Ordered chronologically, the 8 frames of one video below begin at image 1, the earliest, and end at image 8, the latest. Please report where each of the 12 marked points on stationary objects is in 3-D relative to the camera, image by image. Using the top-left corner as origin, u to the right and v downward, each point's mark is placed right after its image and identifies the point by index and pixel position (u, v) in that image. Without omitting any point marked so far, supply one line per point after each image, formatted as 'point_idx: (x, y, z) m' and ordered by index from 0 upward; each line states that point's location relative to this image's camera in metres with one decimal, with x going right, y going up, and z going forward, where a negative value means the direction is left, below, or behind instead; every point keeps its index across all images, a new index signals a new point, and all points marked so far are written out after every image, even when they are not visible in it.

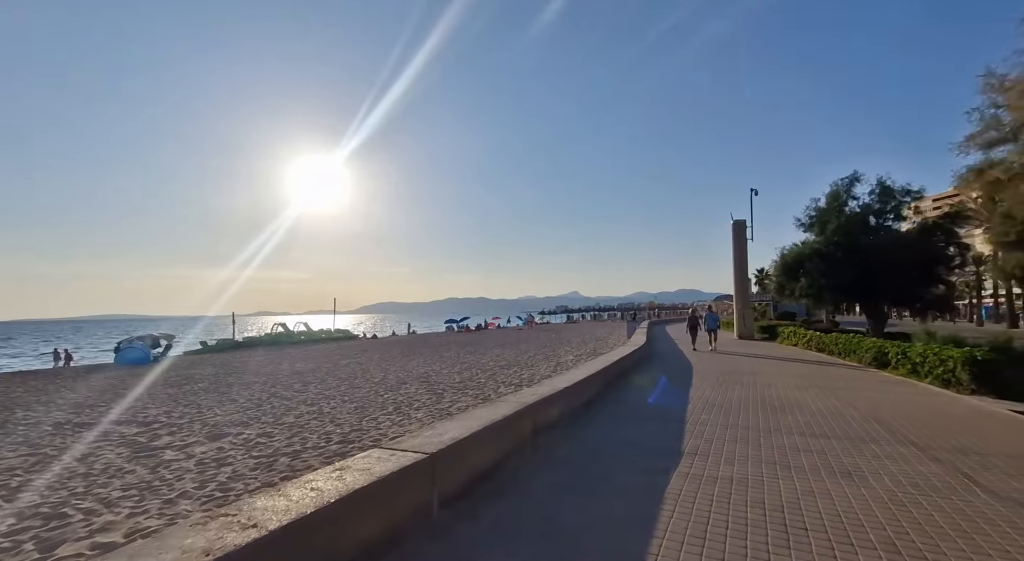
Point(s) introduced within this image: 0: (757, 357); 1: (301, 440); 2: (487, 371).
0: (+6.1, -1.9, +13.0) m
1: (-2.8, -2.1, +6.9) m
2: (-0.7, -2.5, +14.2) m
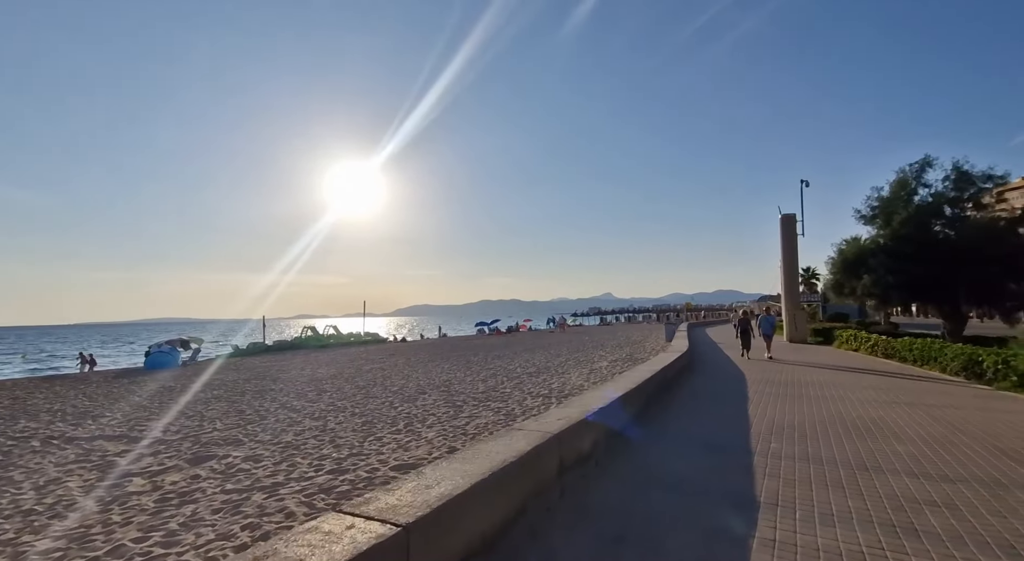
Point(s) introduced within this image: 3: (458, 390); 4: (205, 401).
0: (+6.7, -1.9, +11.5) m
1: (-2.5, -2.1, +5.9) m
2: (0.0, -2.5, +13.1) m
3: (-1.2, -2.4, +11.3) m
4: (-7.6, -2.9, +12.8) m
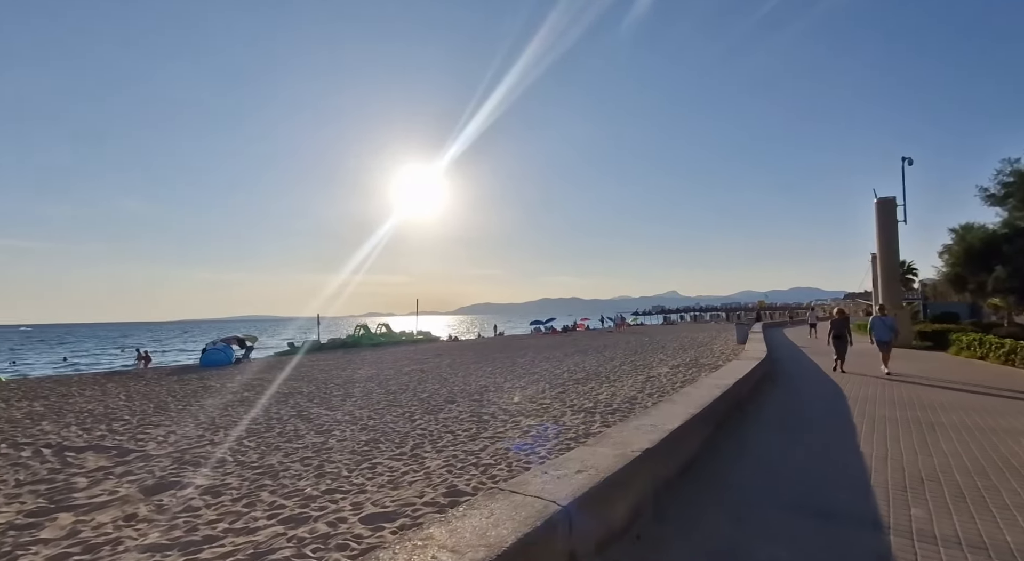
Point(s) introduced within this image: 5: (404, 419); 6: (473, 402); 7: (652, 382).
0: (+7.5, -1.7, +9.1) m
1: (-2.4, -2.0, +4.6) m
2: (+1.0, -2.4, +11.5) m
3: (-0.4, -2.3, +9.9) m
4: (-6.6, -2.8, +12.1) m
5: (-1.8, -2.3, +8.5) m
6: (-0.7, -2.3, +9.9) m
7: (+3.1, -2.3, +11.6) m
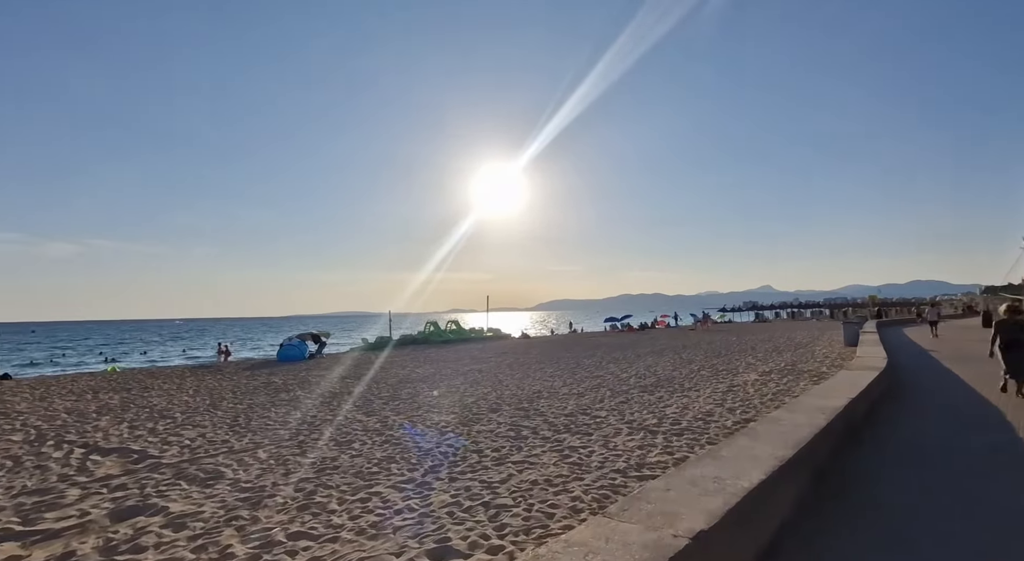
0: (+8.1, -1.6, +6.7) m
1: (-2.3, -2.0, +3.8) m
2: (+2.1, -2.3, +10.0) m
3: (+0.5, -2.2, +8.7) m
4: (-5.3, -2.7, +11.8) m
5: (-1.1, -2.2, +7.5) m
6: (+0.1, -2.2, +8.7) m
7: (+4.2, -2.1, +9.8) m
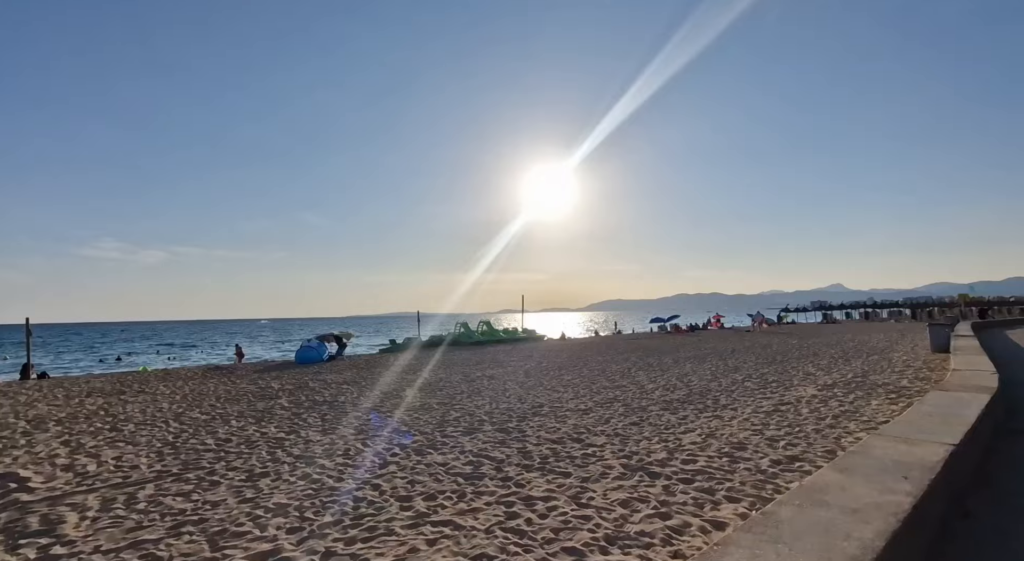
0: (+7.5, -1.4, +4.1) m
1: (-3.1, -1.8, +2.3) m
2: (+1.9, -2.1, +8.1) m
3: (+0.1, -2.1, +6.9) m
4: (-5.3, -2.6, +10.6) m
5: (-1.5, -2.1, +5.9) m
6: (-0.2, -2.1, +7.0) m
7: (+3.9, -2.0, +7.6) m
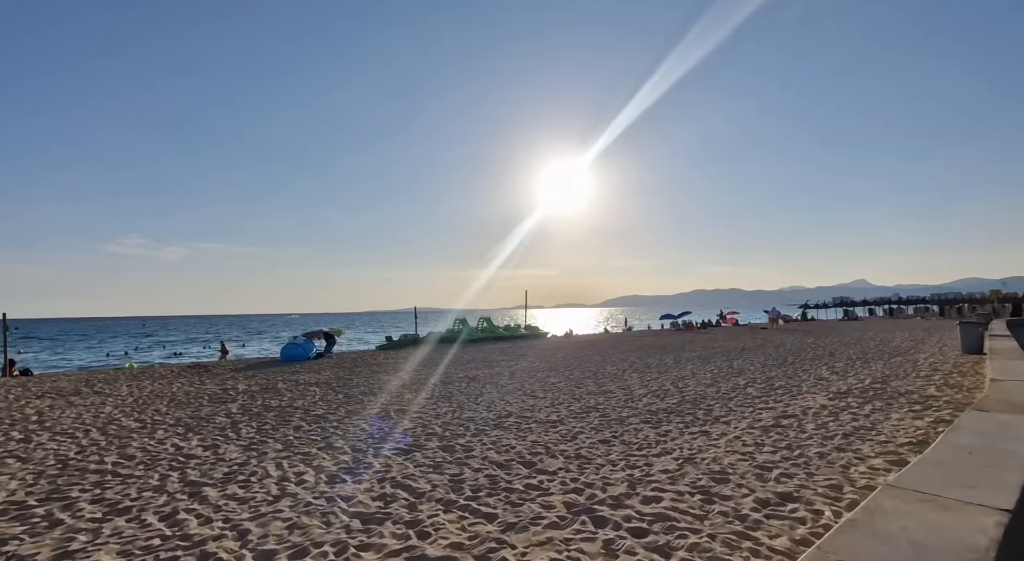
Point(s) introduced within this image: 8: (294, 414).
0: (+6.8, -1.3, +2.7) m
1: (-4.0, -1.8, +1.3) m
2: (+1.2, -2.0, +6.9) m
3: (-0.5, -2.0, +5.7) m
4: (-5.8, -2.5, +9.6) m
5: (-2.3, -2.0, +4.8) m
6: (-0.9, -2.0, +5.8) m
7: (+3.3, -1.9, +6.4) m
8: (-3.8, -2.4, +9.3) m
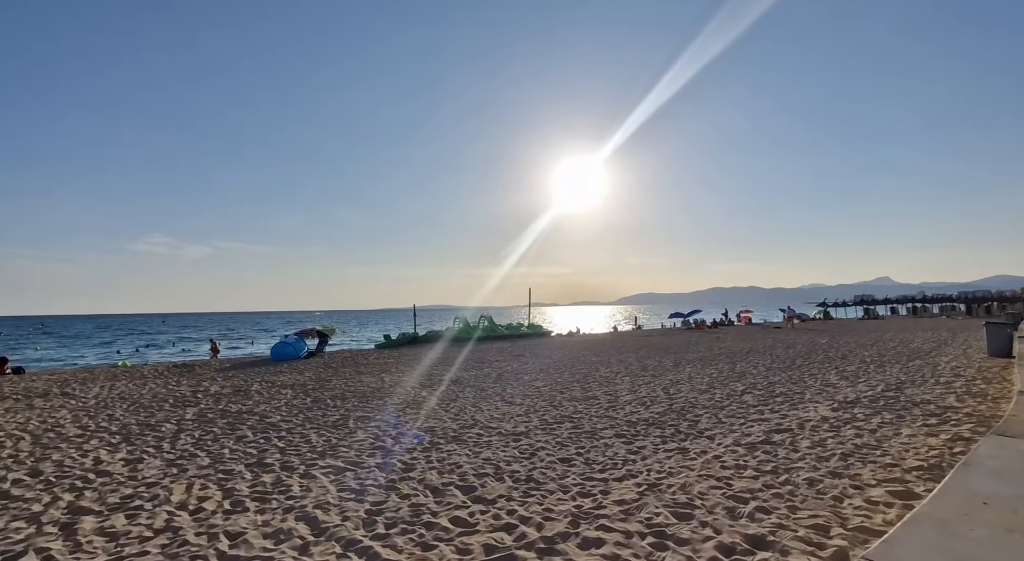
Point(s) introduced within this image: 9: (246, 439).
0: (+6.1, -1.3, +1.8) m
1: (-4.7, -1.8, +0.7) m
2: (+0.7, -2.0, +6.1) m
3: (-1.1, -1.9, +5.0) m
4: (-6.3, -2.4, +9.1) m
5: (-2.9, -1.9, +4.1) m
6: (-1.5, -2.0, +5.1) m
7: (+2.7, -1.8, +5.5) m
8: (-4.3, -2.3, +8.7) m
9: (-3.6, -2.2, +7.2) m
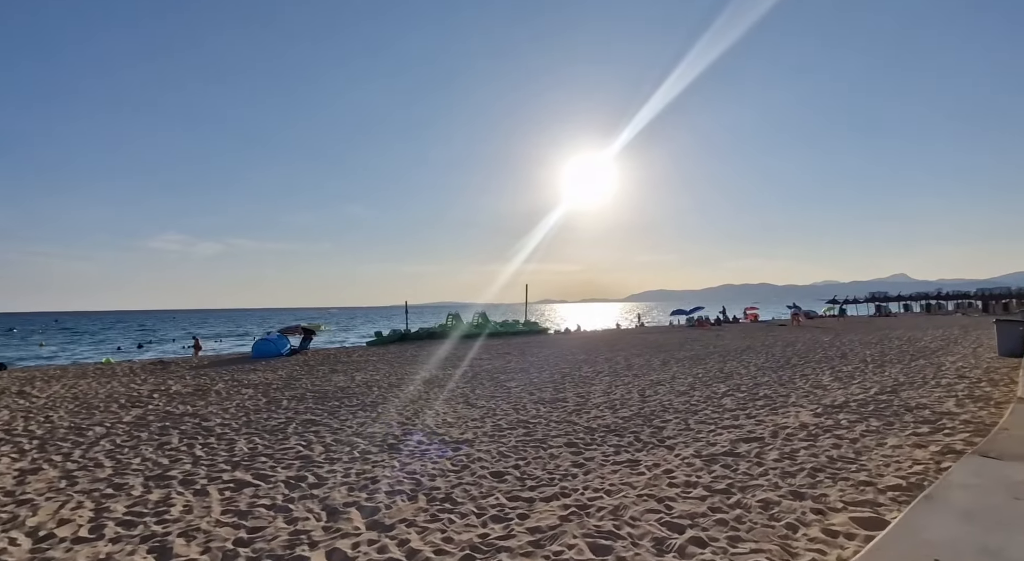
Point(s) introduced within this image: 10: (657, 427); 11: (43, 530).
0: (+5.3, -1.2, +1.0) m
1: (-5.5, -1.7, +0.1) m
2: (0.0, -1.9, +5.5) m
3: (-1.9, -1.9, +4.4) m
4: (-6.9, -2.4, +8.6) m
5: (-3.6, -1.9, +3.5) m
6: (-2.2, -1.9, +4.5) m
7: (+2.0, -1.8, +4.9) m
8: (-5.0, -2.2, +8.1) m
9: (-4.3, -2.1, +6.7) m
10: (+1.9, -1.9, +6.9) m
11: (-3.5, -1.9, +4.1) m
